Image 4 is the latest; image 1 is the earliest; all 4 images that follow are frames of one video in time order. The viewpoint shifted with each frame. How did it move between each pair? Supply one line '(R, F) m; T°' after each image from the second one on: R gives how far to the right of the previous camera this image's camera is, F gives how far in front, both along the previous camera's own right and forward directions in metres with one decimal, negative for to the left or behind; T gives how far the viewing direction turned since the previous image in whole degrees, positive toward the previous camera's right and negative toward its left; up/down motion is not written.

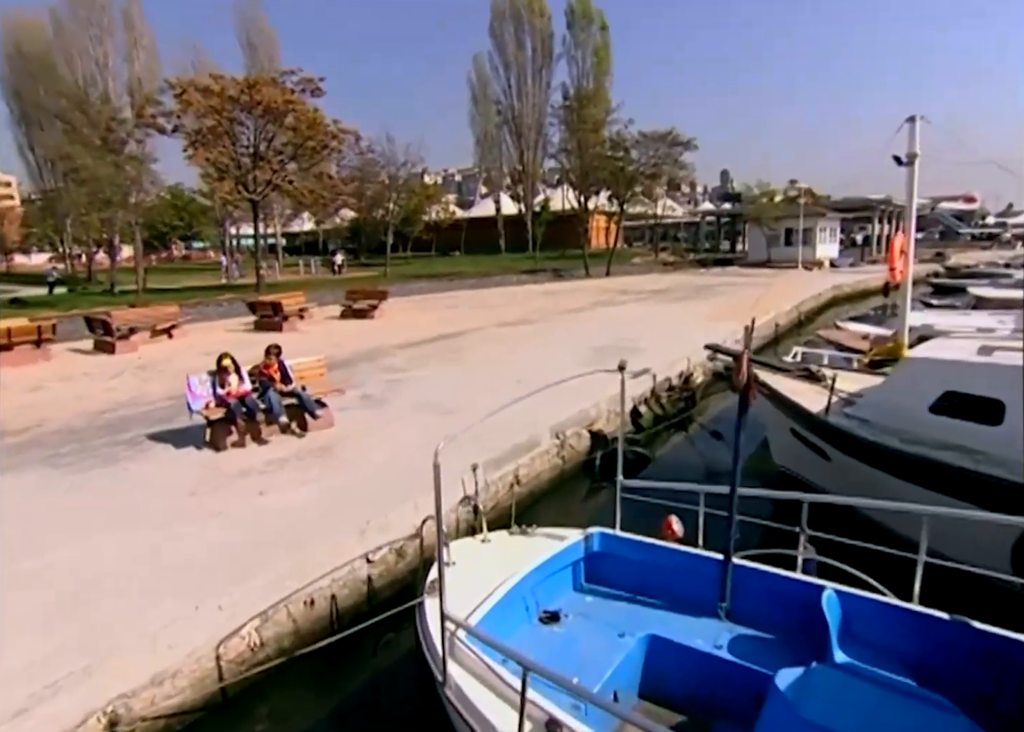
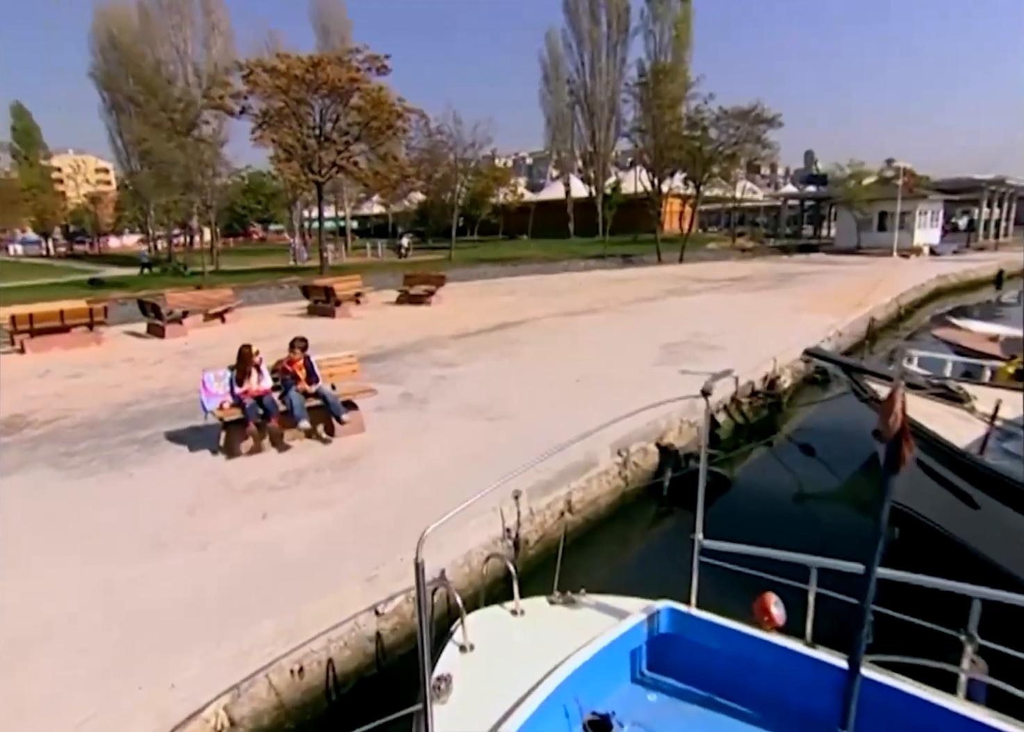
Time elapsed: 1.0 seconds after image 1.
(+0.1, +1.2) m; -6°
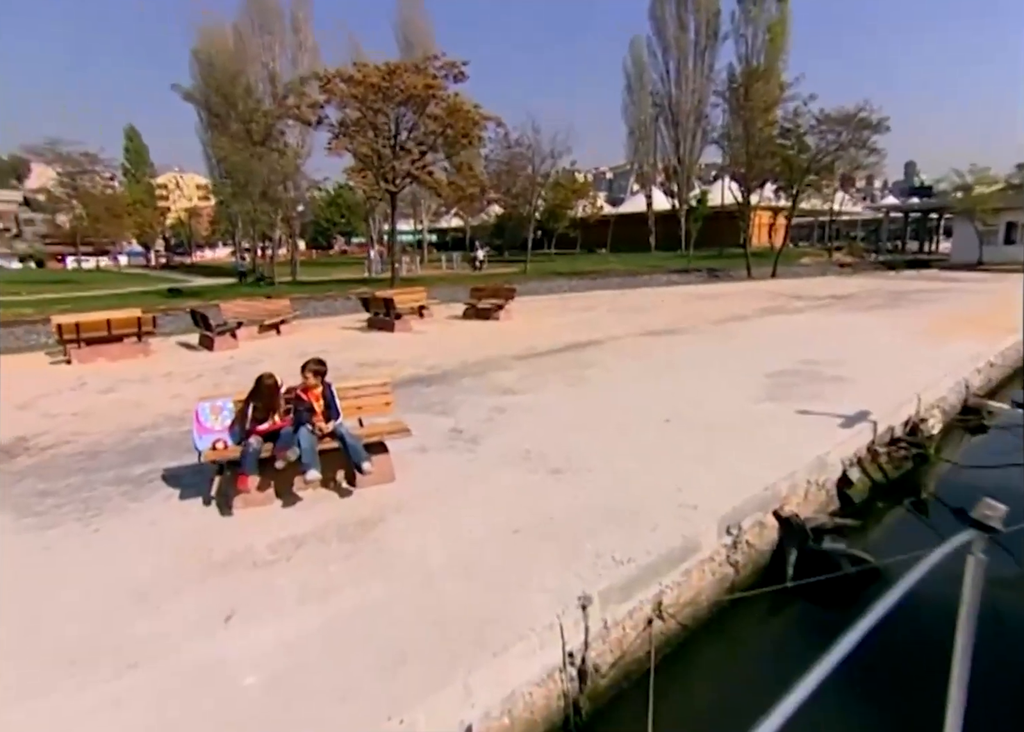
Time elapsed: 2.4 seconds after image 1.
(0.0, +1.6) m; -7°
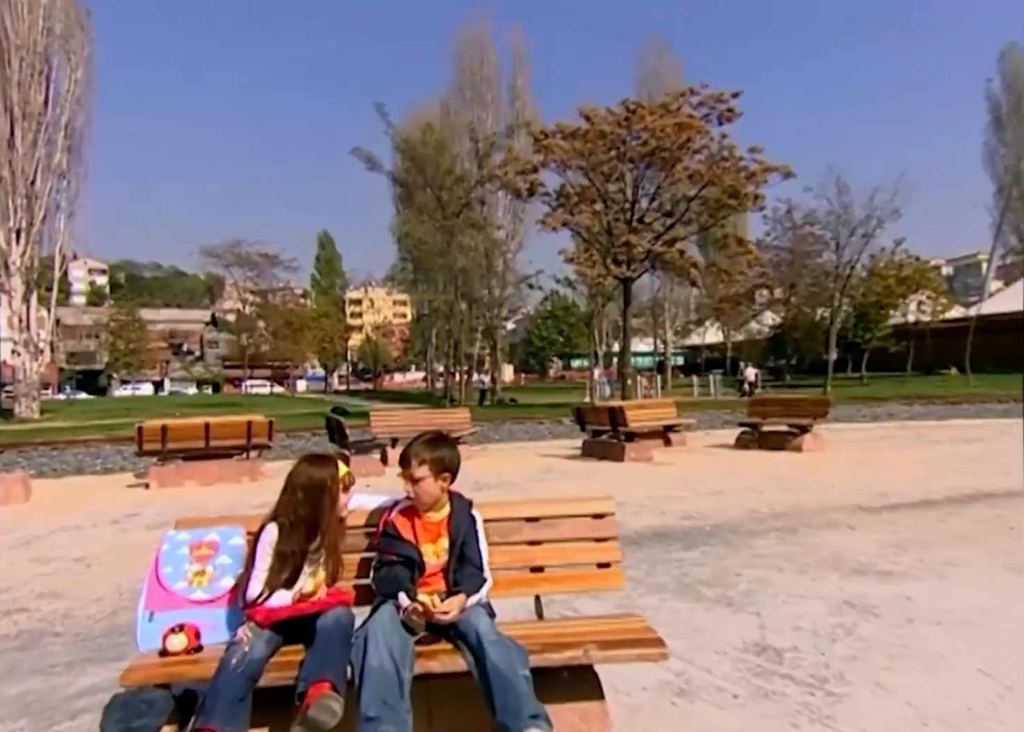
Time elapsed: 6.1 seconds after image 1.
(-1.2, +5.7) m; -20°
